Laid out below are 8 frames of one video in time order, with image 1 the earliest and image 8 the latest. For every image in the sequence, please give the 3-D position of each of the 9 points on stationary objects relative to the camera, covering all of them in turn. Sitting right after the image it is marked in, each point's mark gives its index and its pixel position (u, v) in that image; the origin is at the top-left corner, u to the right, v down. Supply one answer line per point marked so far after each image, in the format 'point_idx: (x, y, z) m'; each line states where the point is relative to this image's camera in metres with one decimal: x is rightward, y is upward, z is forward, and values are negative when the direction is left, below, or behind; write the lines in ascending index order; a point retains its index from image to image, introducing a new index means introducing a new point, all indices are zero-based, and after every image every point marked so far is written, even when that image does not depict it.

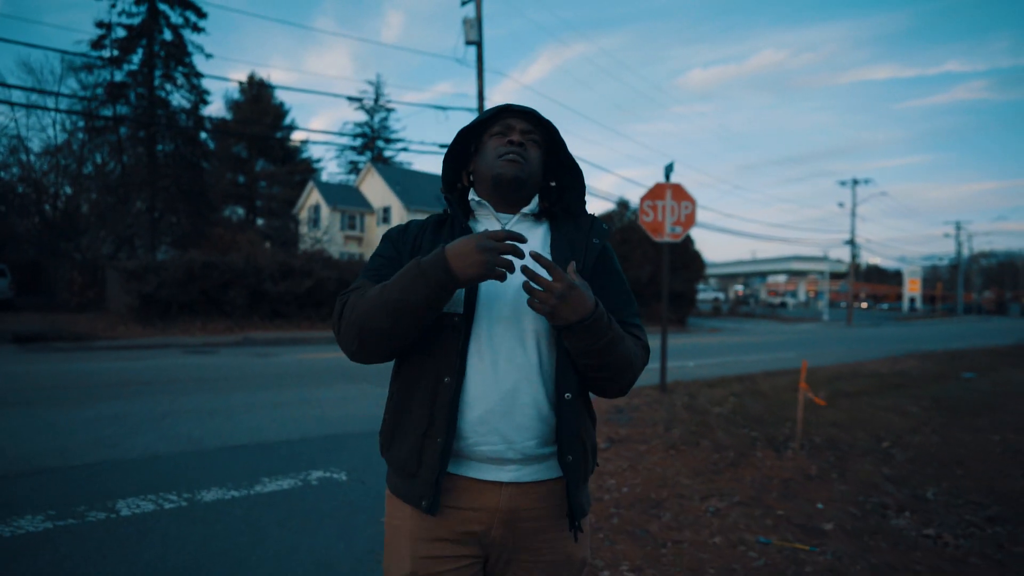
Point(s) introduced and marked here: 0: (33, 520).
0: (-2.9, -1.4, +4.3) m
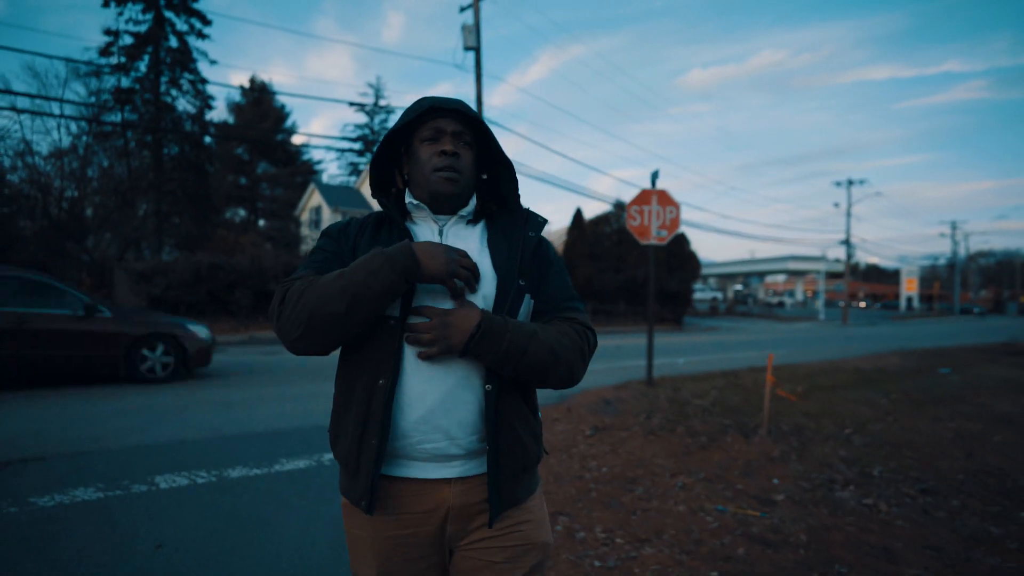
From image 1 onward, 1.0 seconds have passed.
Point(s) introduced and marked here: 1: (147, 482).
0: (-3.0, -1.4, +4.9) m
1: (-2.7, -1.4, +5.2) m
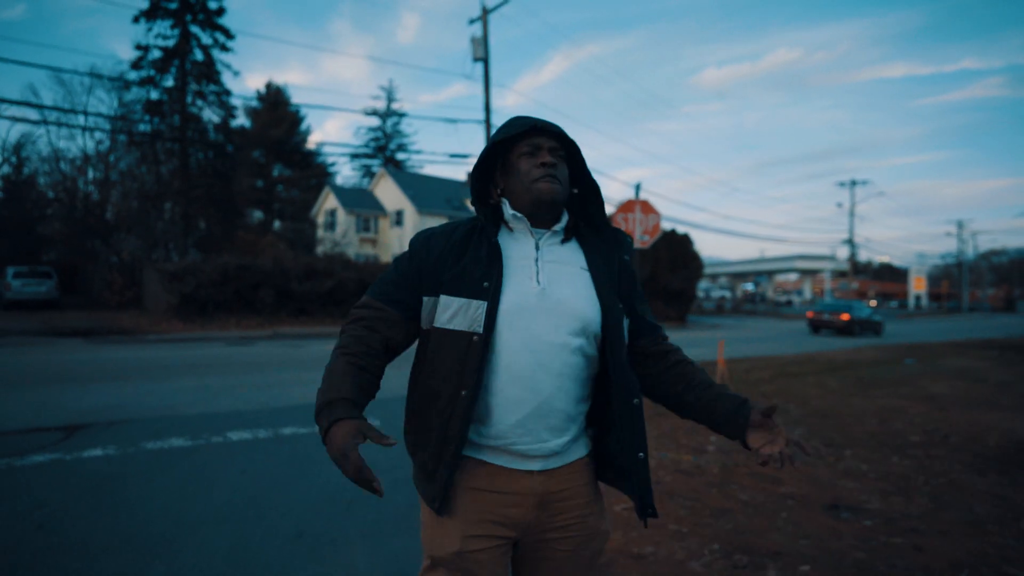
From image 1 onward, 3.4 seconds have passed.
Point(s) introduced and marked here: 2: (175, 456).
0: (-3.1, -1.4, +6.4) m
1: (-2.7, -1.4, +6.6) m
2: (-2.9, -1.4, +6.0) m
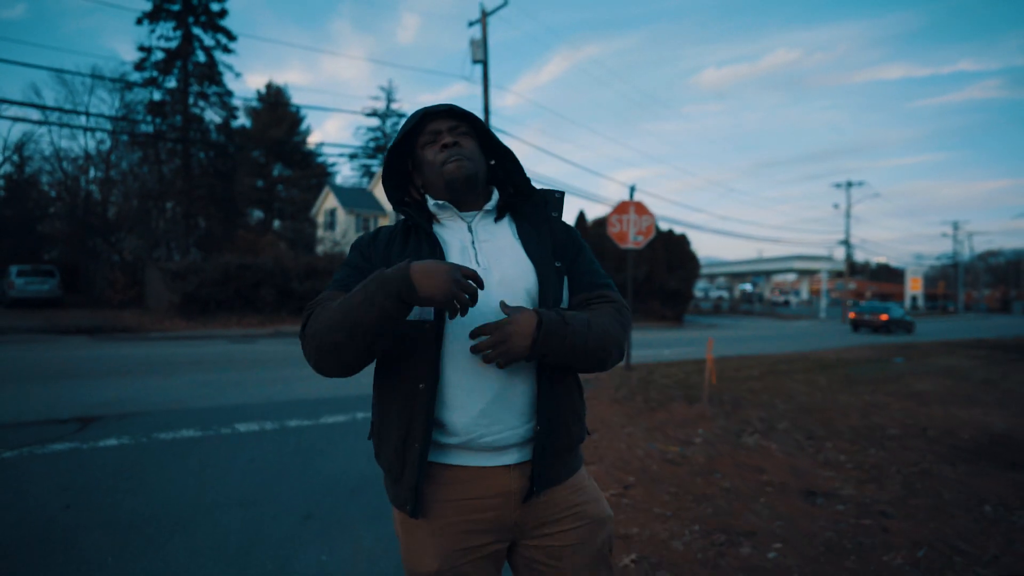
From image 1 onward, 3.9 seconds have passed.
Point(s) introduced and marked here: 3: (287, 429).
0: (-3.1, -1.4, +6.7) m
1: (-2.8, -1.4, +6.9) m
2: (-2.9, -1.4, +6.2) m
3: (-2.3, -1.4, +7.0) m
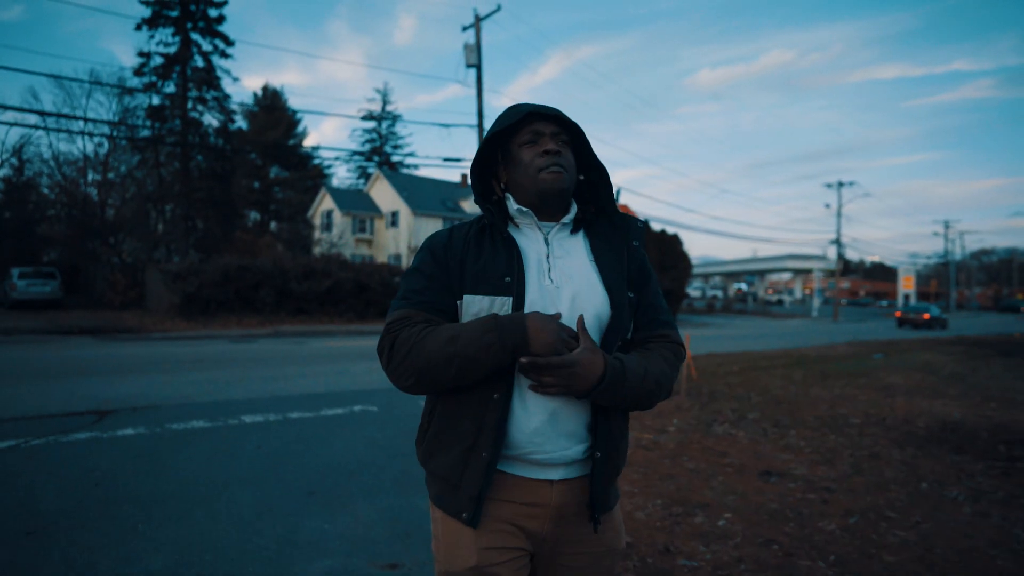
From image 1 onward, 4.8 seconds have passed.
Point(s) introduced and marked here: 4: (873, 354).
0: (-3.2, -1.4, +7.1) m
1: (-2.9, -1.4, +7.4) m
2: (-3.0, -1.4, +6.7) m
3: (-2.4, -1.4, +7.4) m
4: (+8.3, -1.5, +15.9) m
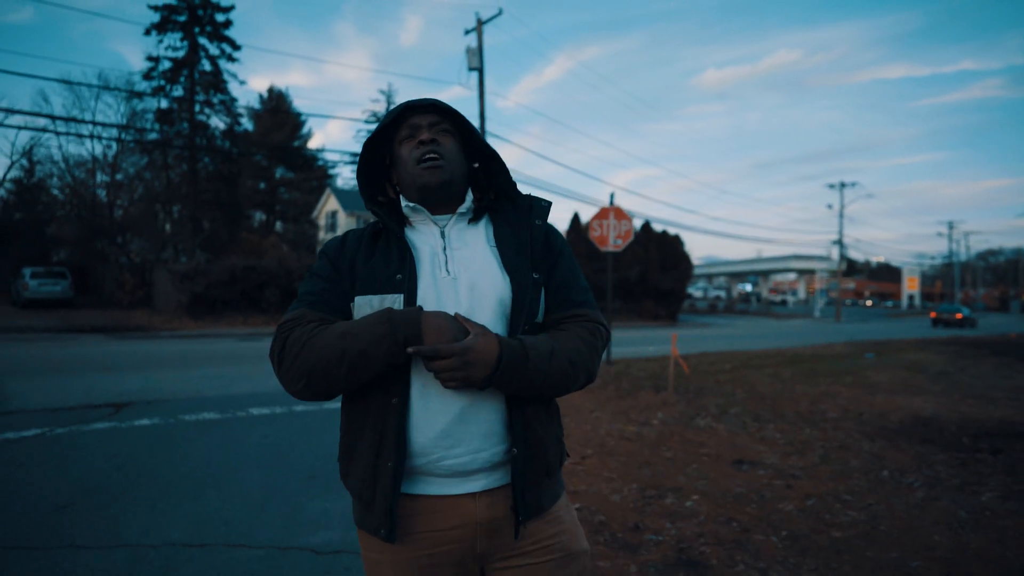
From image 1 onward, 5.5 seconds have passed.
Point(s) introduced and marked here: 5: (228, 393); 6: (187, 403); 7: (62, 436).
0: (-3.3, -1.4, +7.5) m
1: (-3.0, -1.4, +7.8) m
2: (-3.1, -1.4, +7.1) m
3: (-2.5, -1.4, +7.8) m
4: (+8.3, -1.5, +16.2) m
5: (-3.6, -1.4, +8.9) m
6: (-3.8, -1.3, +8.0) m
7: (-4.1, -1.4, +6.4) m
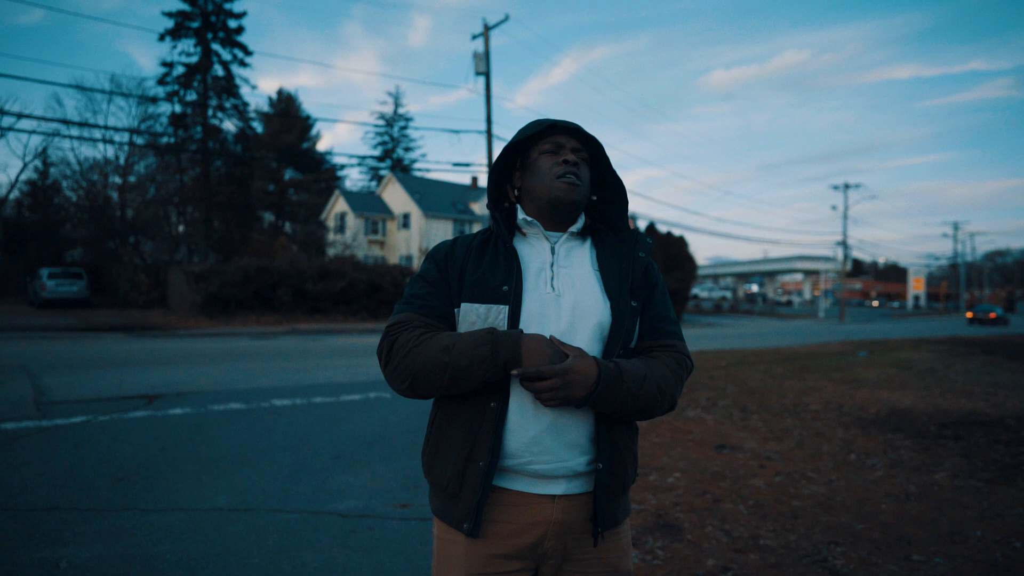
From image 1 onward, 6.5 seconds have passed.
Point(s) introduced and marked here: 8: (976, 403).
0: (-3.3, -1.4, +8.2) m
1: (-2.9, -1.4, +8.4) m
2: (-3.1, -1.4, +7.7) m
3: (-2.4, -1.4, +8.4) m
4: (+8.4, -1.5, +16.7) m
5: (-3.6, -1.4, +9.5) m
6: (-3.7, -1.3, +8.6) m
7: (-4.1, -1.4, +7.0) m
8: (+5.8, -1.4, +8.7) m
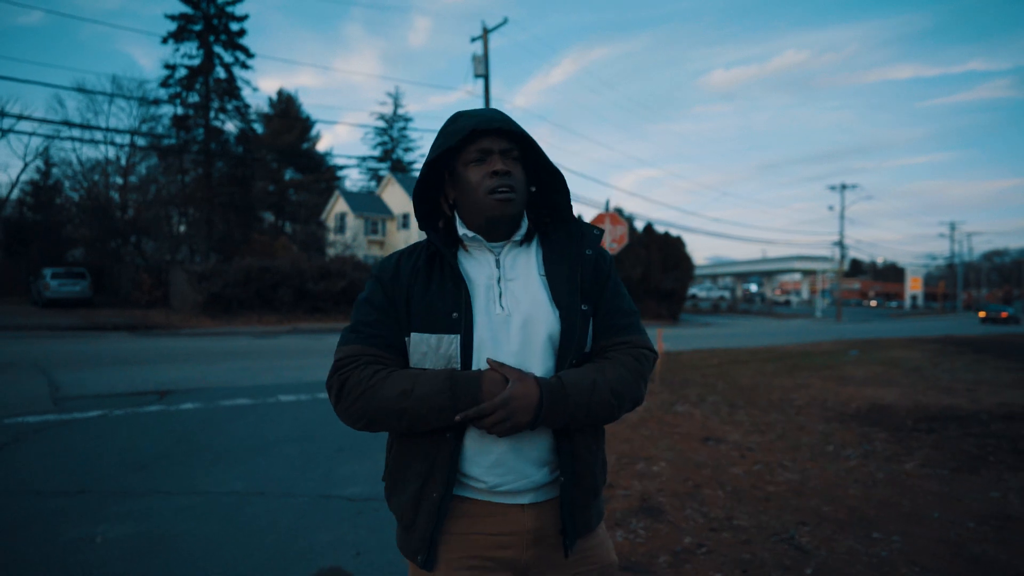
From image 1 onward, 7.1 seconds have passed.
0: (-3.3, -1.4, +8.5) m
1: (-3.0, -1.4, +8.7) m
2: (-3.1, -1.4, +8.1) m
3: (-2.5, -1.4, +8.8) m
4: (+8.3, -1.6, +17.0) m
5: (-3.6, -1.4, +9.8) m
6: (-3.8, -1.3, +8.9) m
7: (-4.2, -1.4, +7.3) m
8: (+5.8, -1.4, +9.0) m
